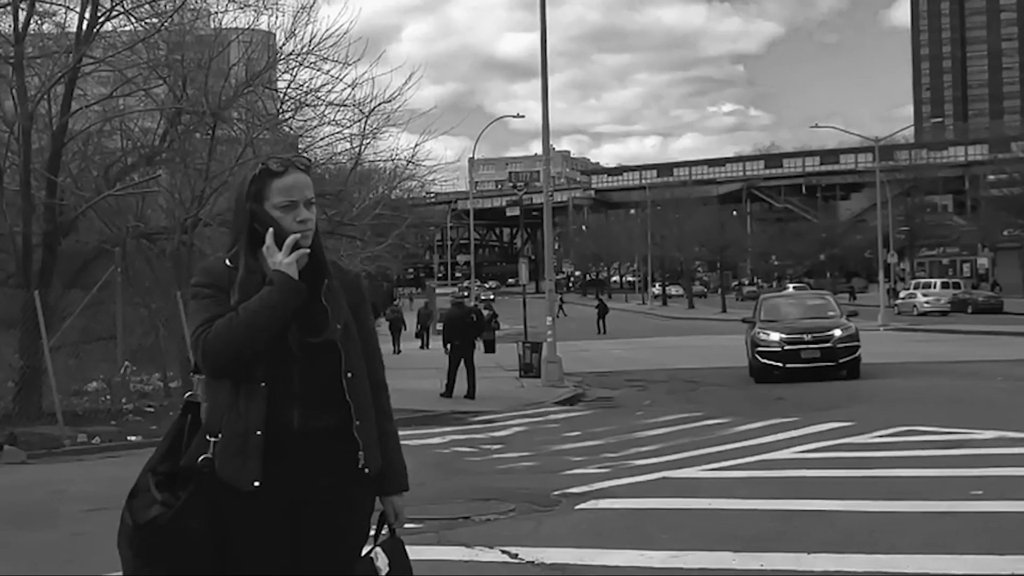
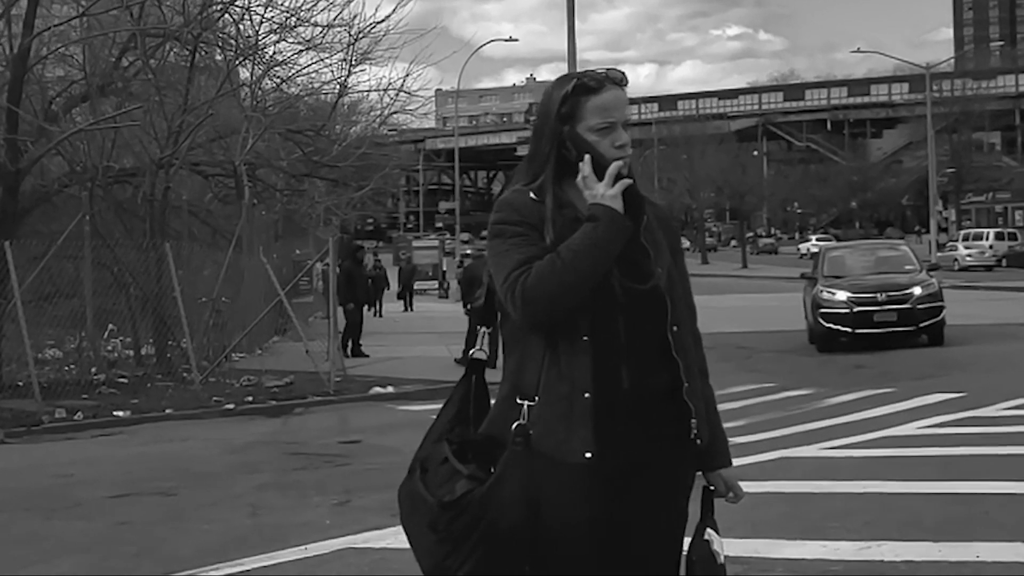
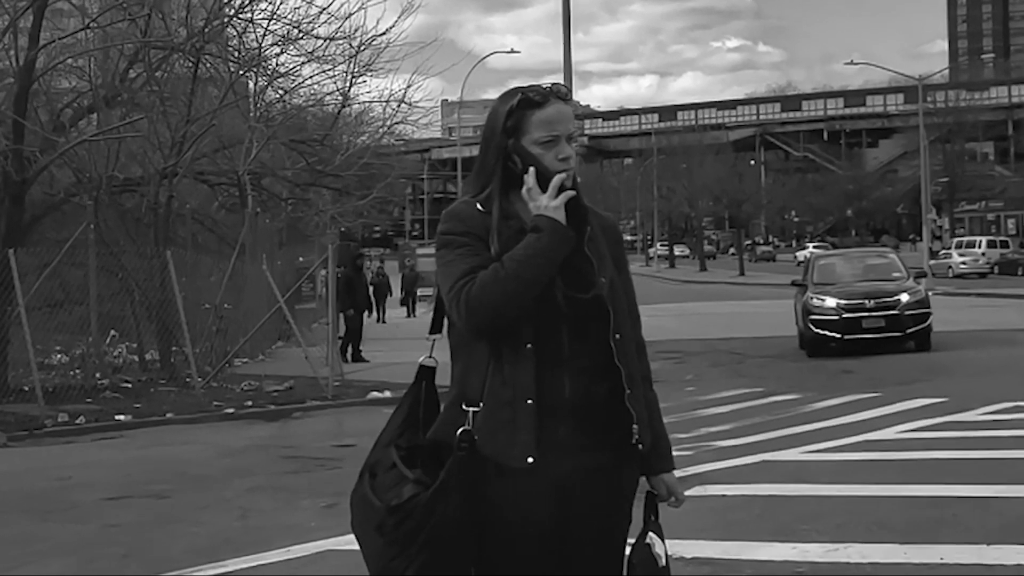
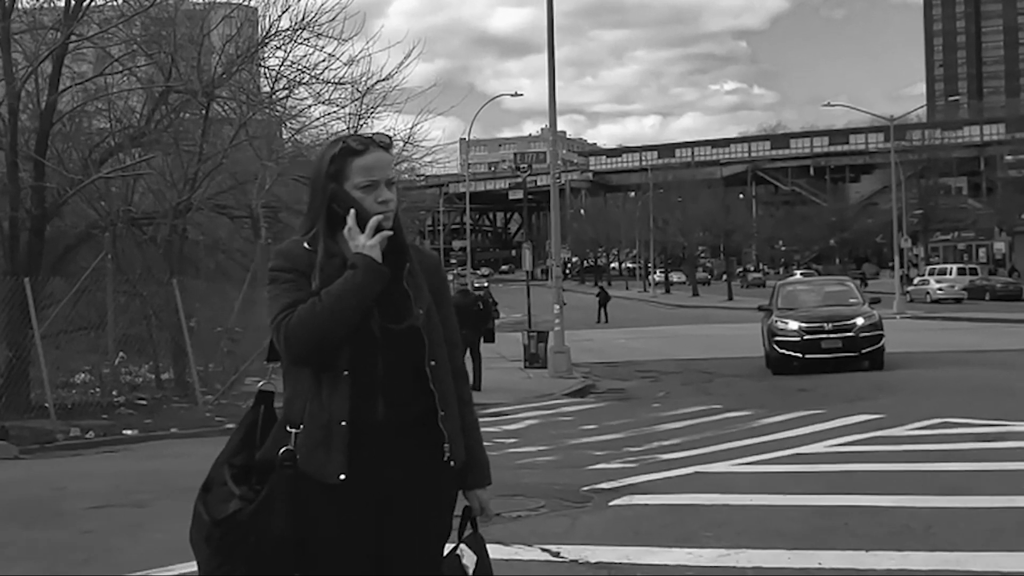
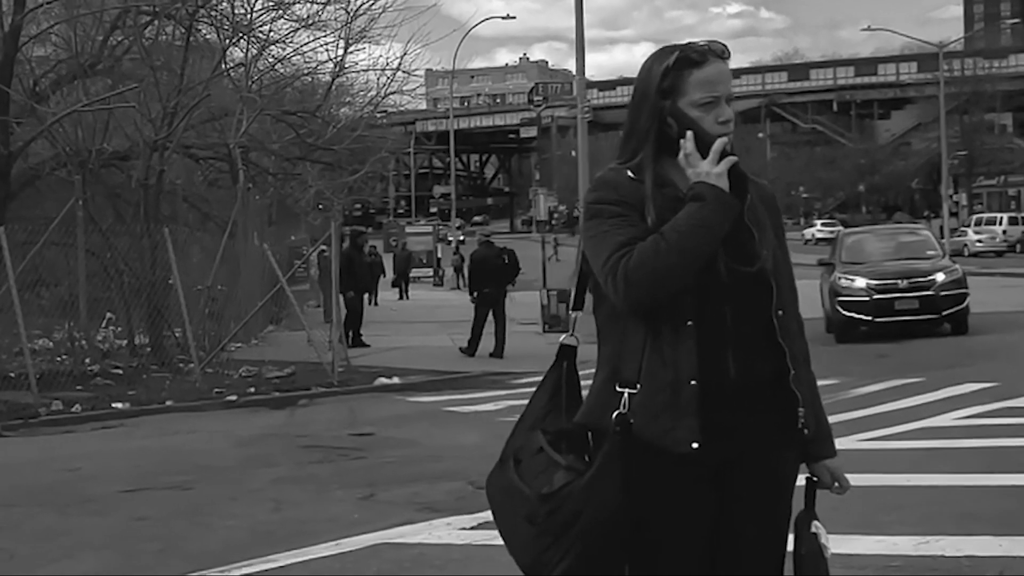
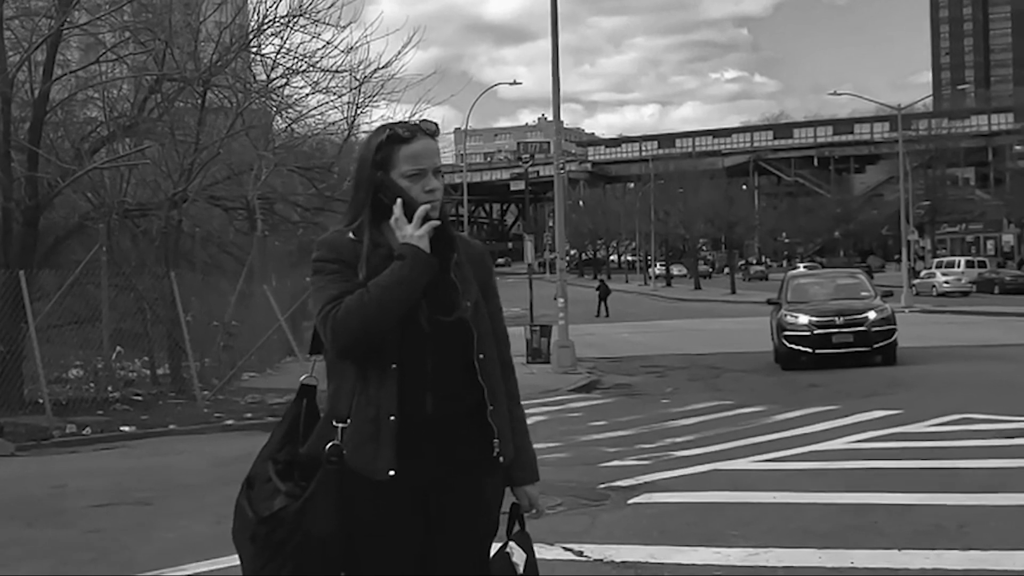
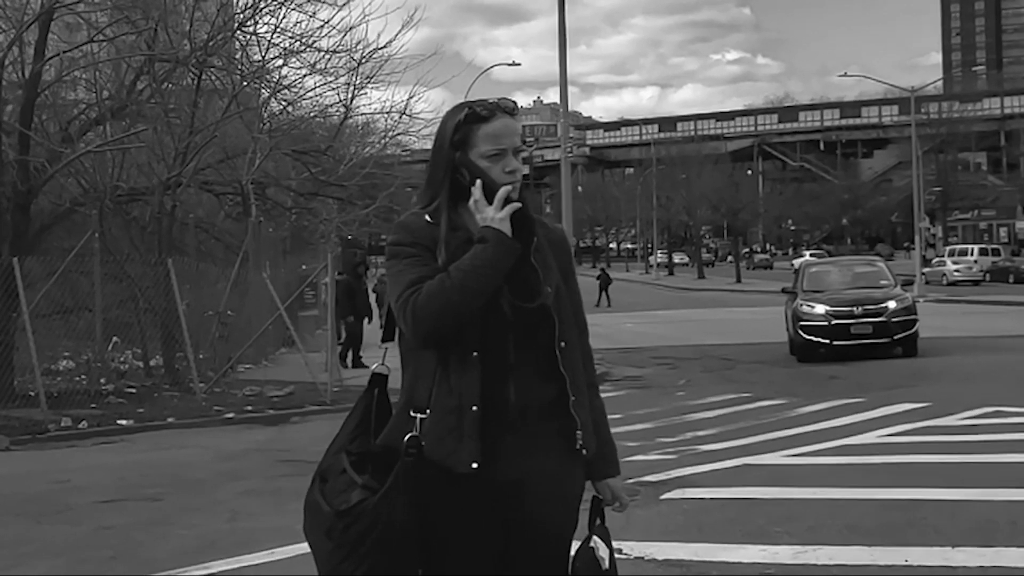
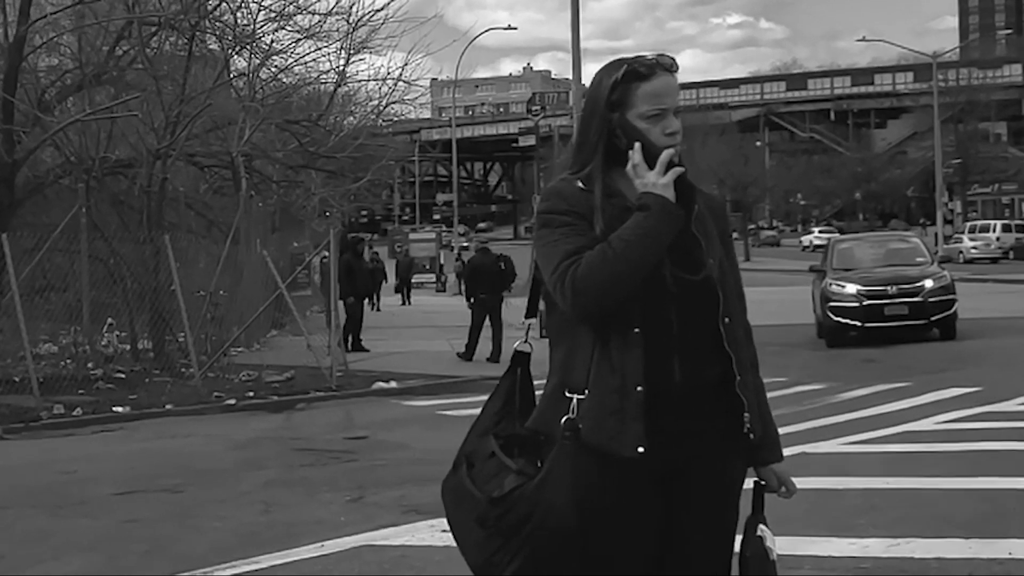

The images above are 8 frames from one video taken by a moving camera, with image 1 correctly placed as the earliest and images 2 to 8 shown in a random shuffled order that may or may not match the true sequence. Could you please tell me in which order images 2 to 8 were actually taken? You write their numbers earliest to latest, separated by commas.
4, 6, 7, 3, 2, 8, 5
